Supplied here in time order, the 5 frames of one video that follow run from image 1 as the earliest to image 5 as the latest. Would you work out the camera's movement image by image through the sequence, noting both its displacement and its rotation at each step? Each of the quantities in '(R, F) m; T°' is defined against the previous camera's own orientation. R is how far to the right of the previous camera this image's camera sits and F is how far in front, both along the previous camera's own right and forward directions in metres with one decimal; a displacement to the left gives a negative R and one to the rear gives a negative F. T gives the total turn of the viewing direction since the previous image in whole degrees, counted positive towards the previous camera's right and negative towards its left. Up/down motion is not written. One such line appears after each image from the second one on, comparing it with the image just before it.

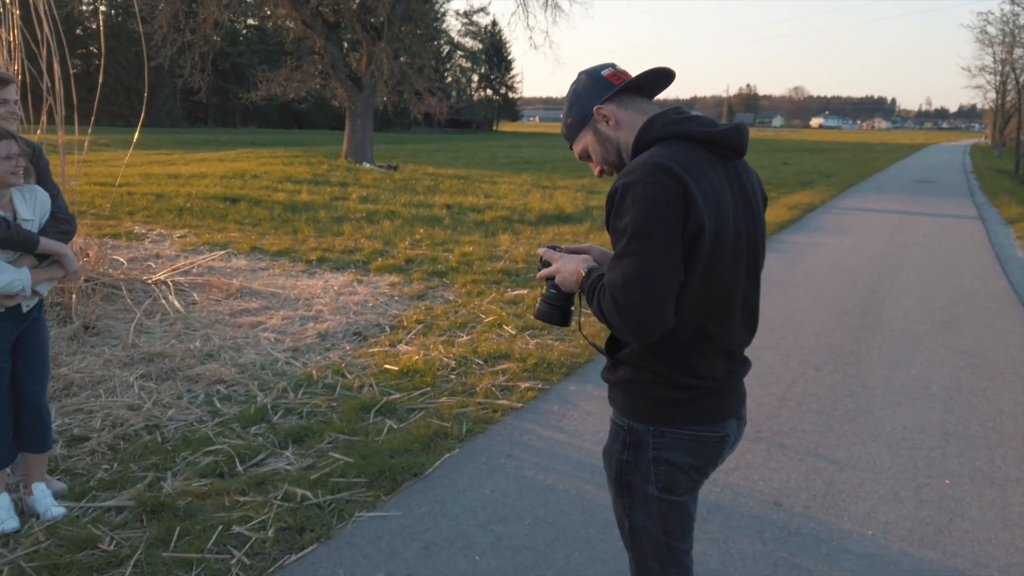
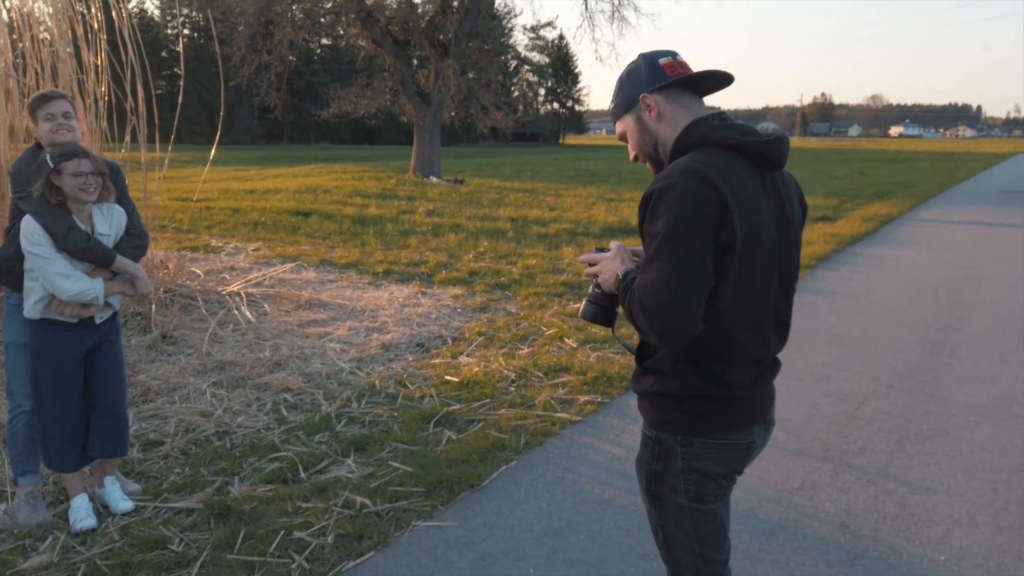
(0.0, 0.0) m; -5°
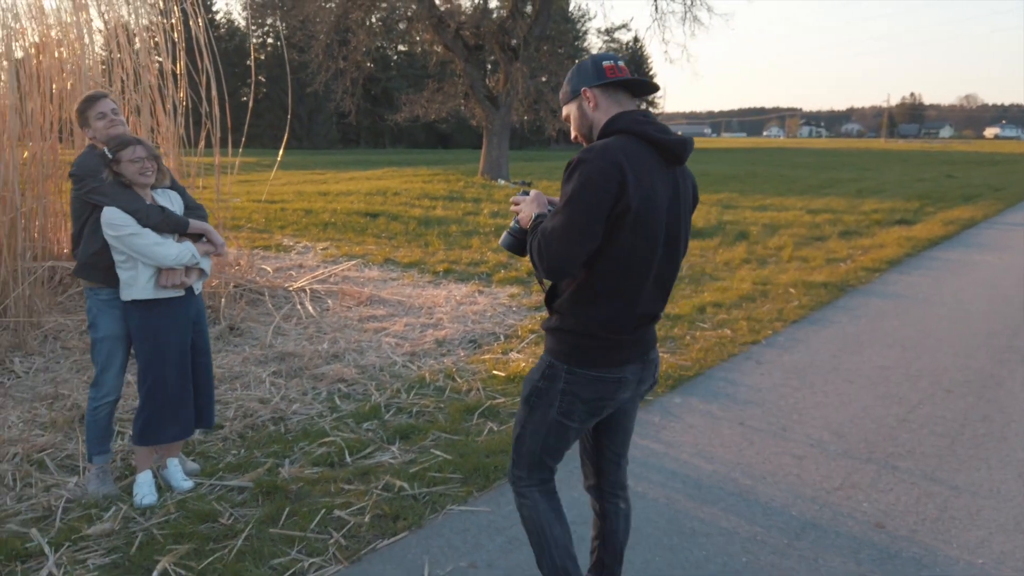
(+0.2, -0.1) m; -5°
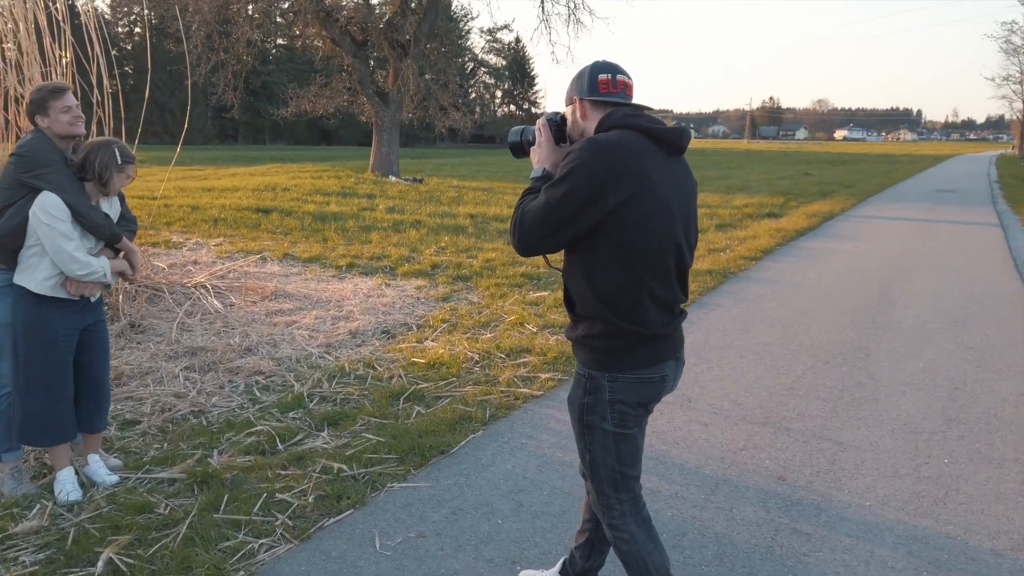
(-0.2, -0.2) m; +8°
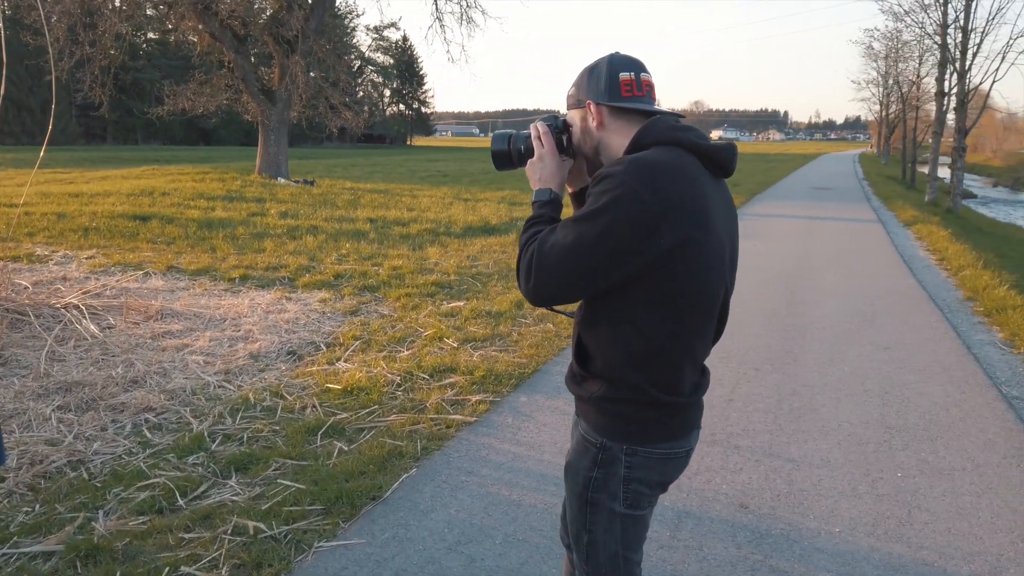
(-0.2, +0.4) m; +8°
